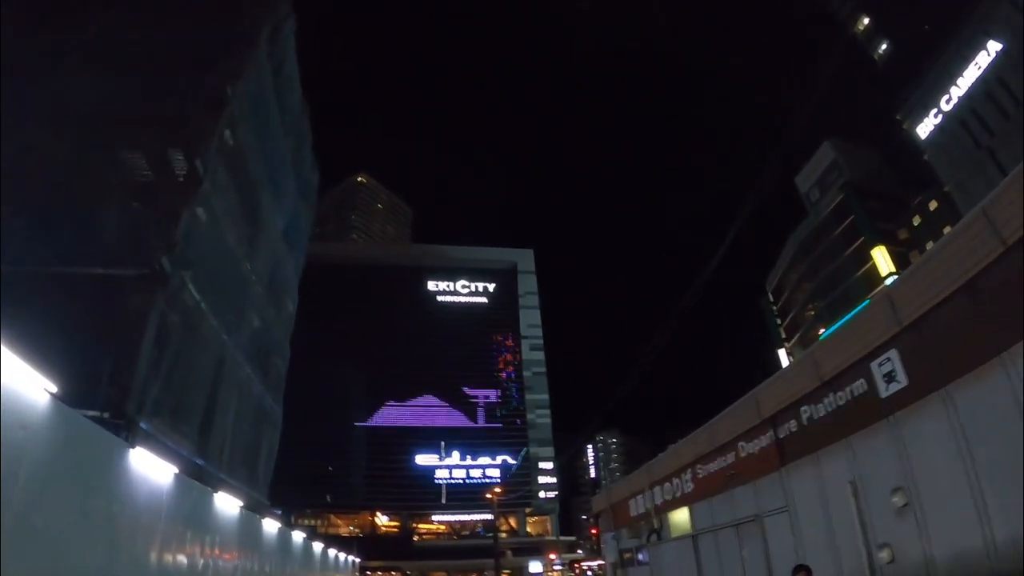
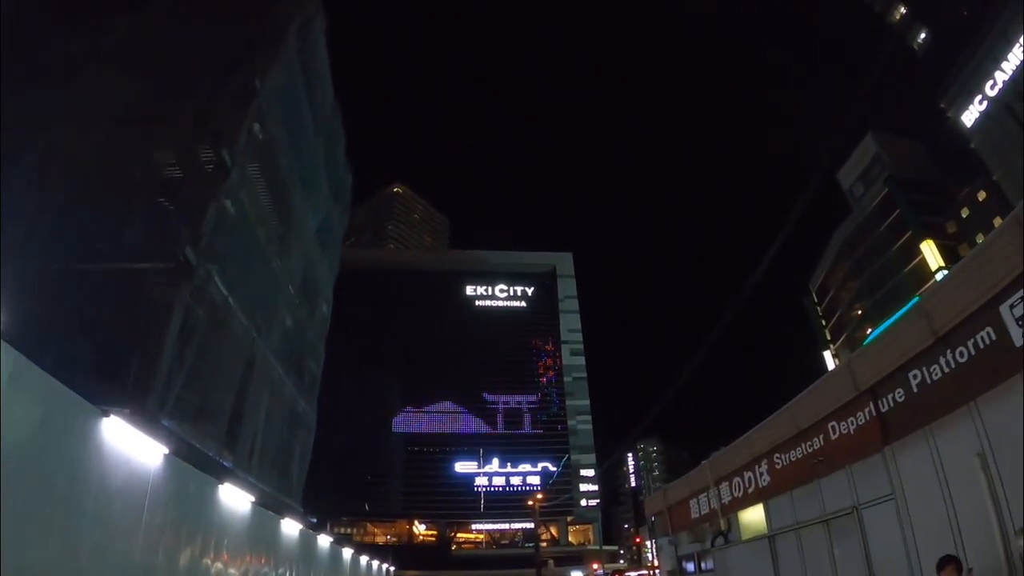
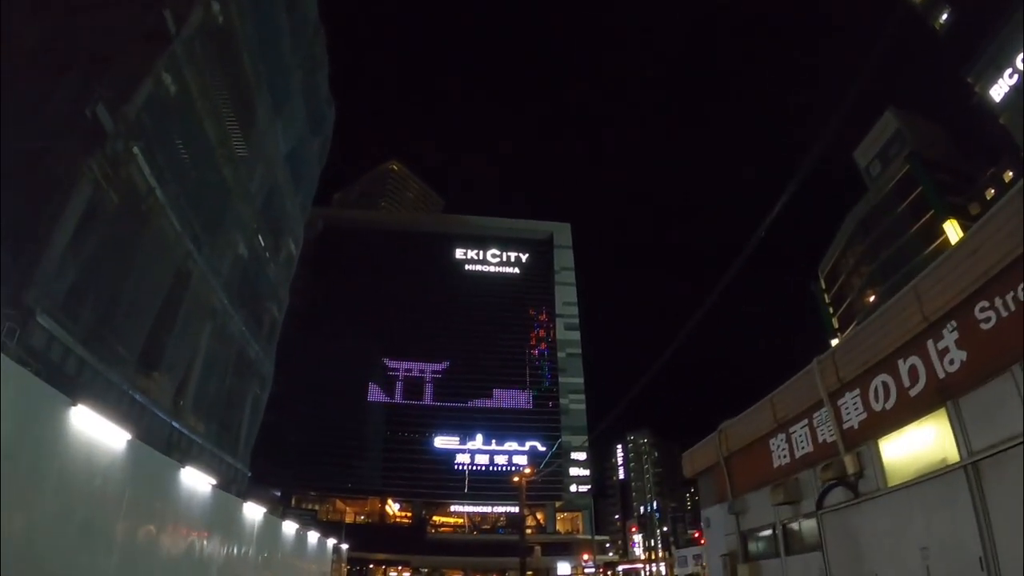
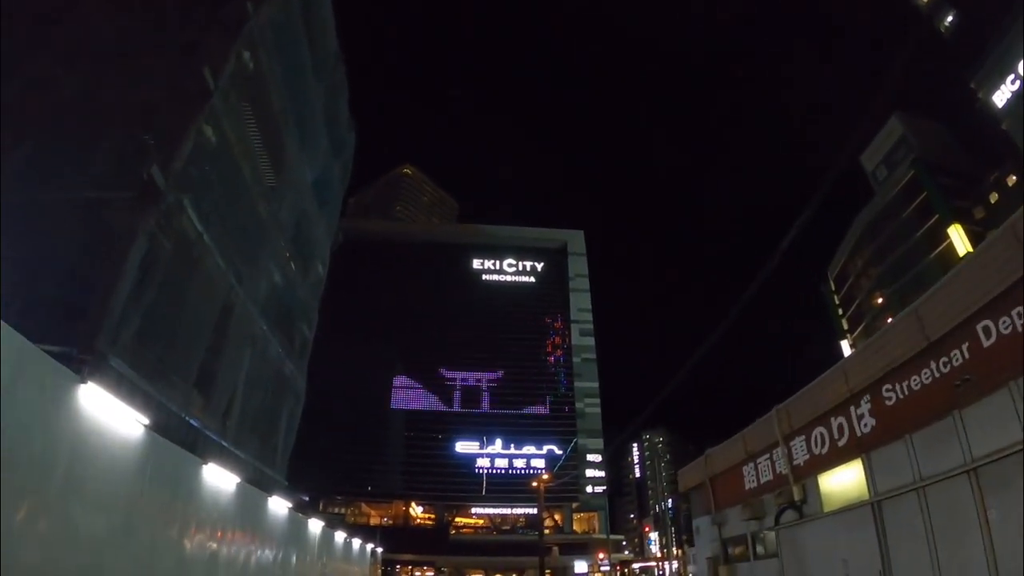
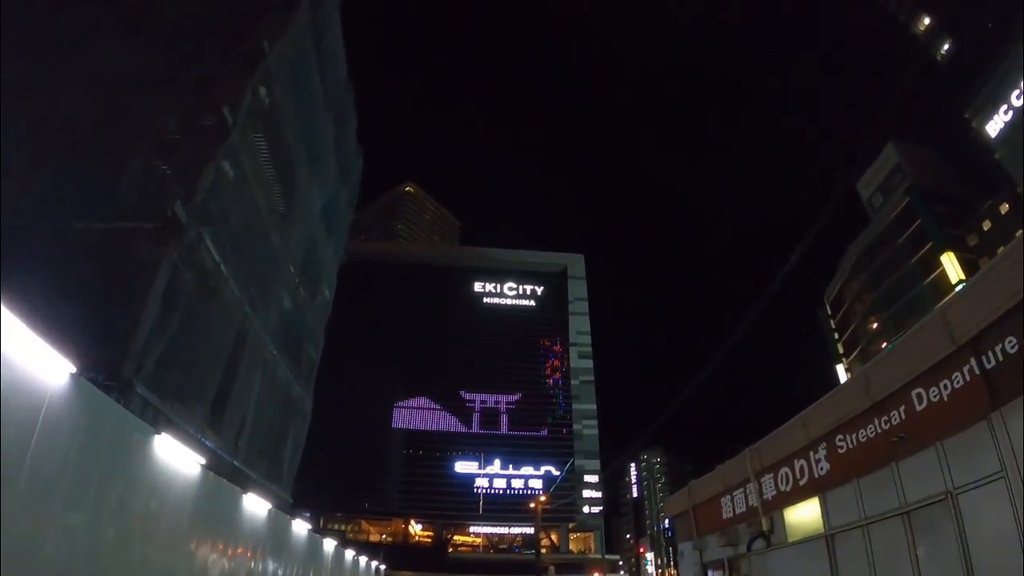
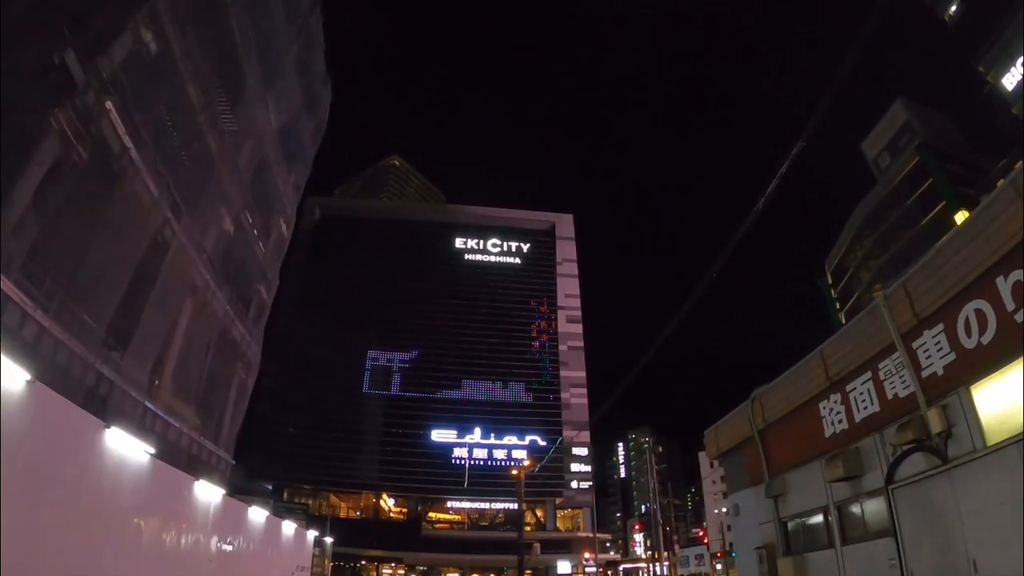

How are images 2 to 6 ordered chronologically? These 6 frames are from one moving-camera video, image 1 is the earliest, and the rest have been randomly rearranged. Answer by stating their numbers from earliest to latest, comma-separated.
2, 5, 4, 3, 6
